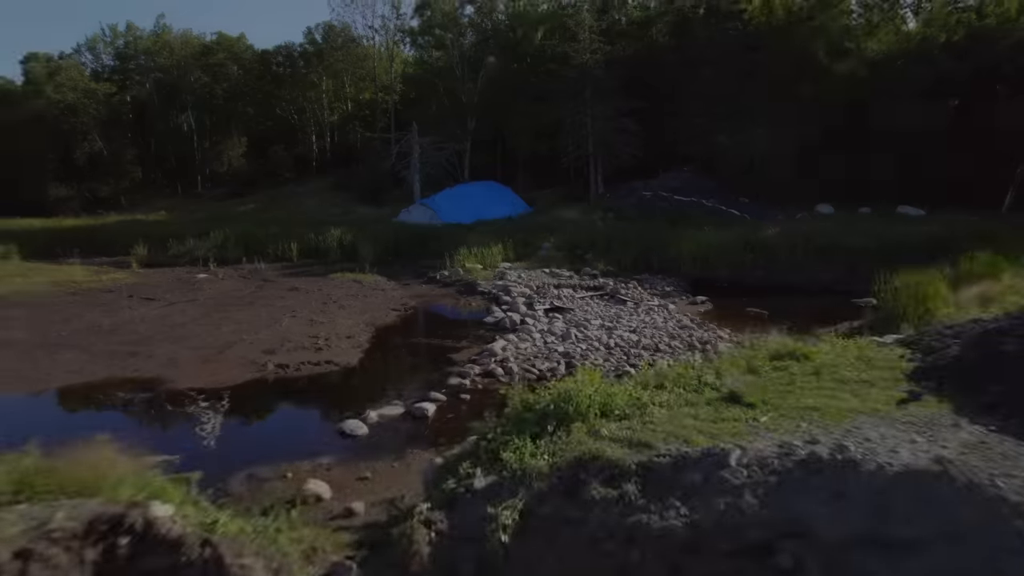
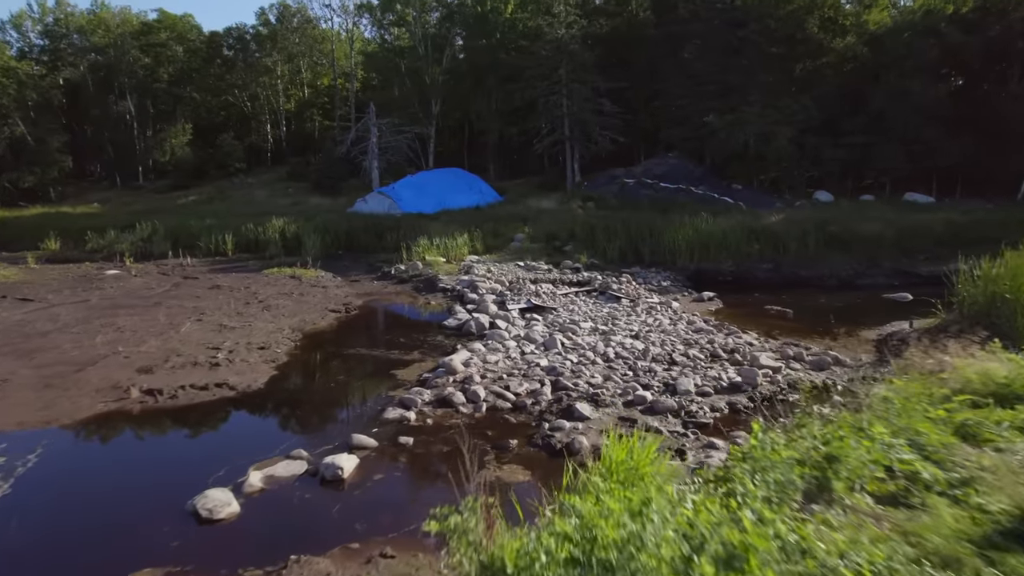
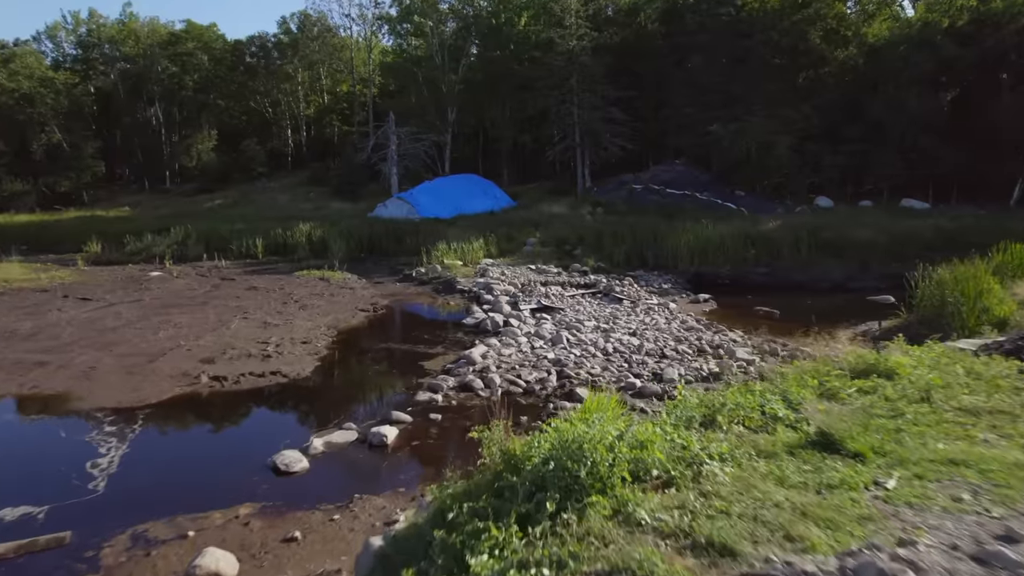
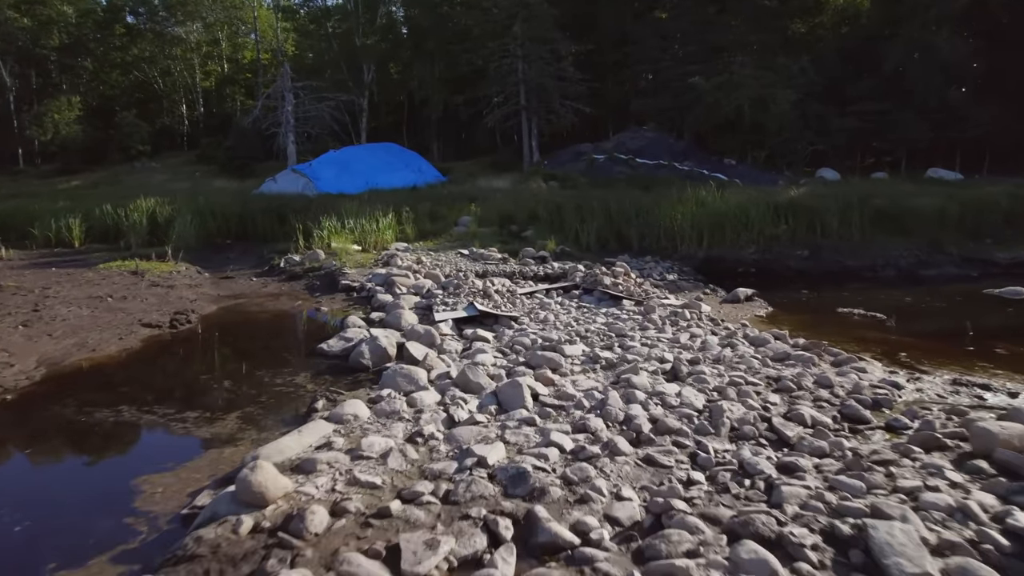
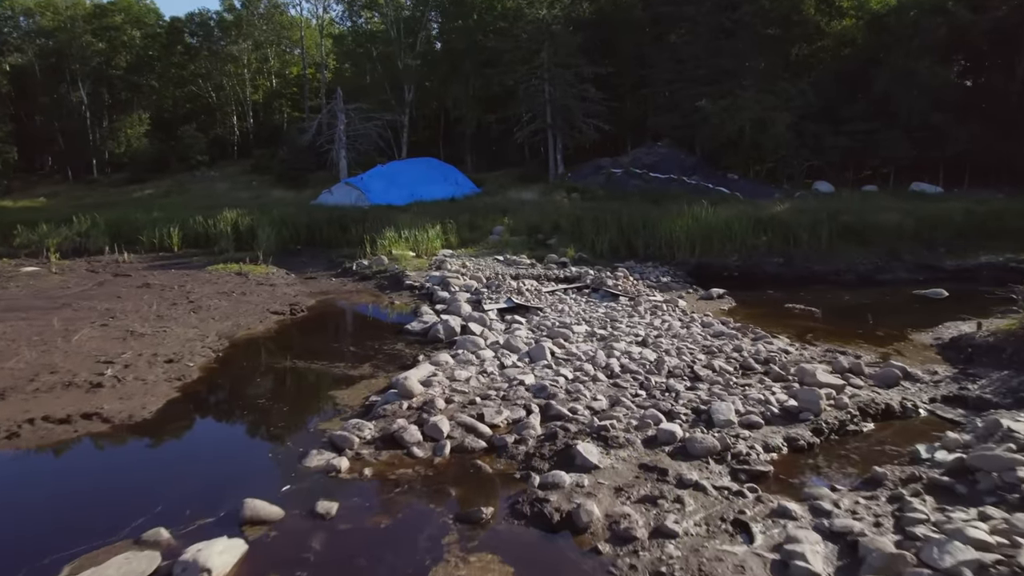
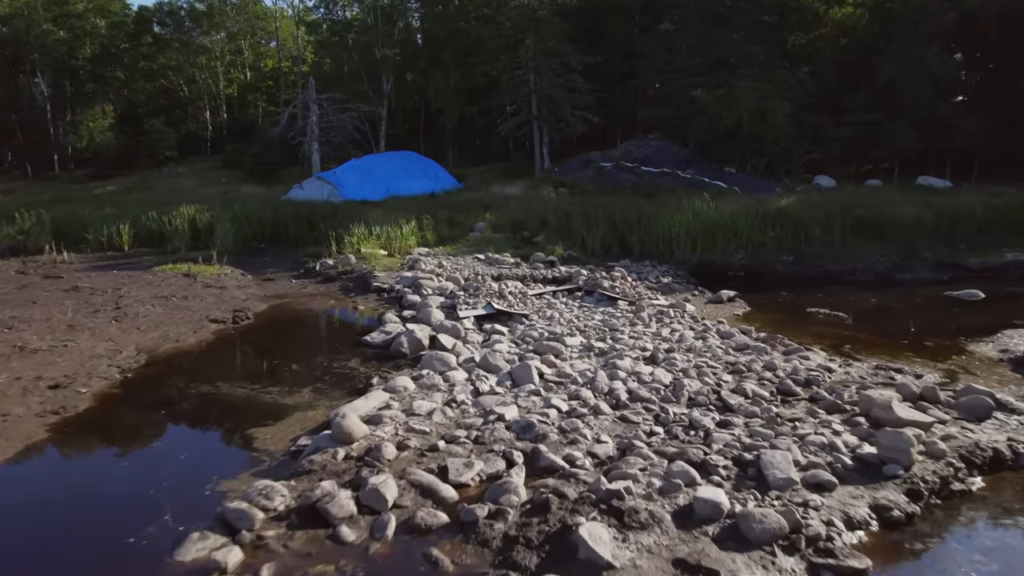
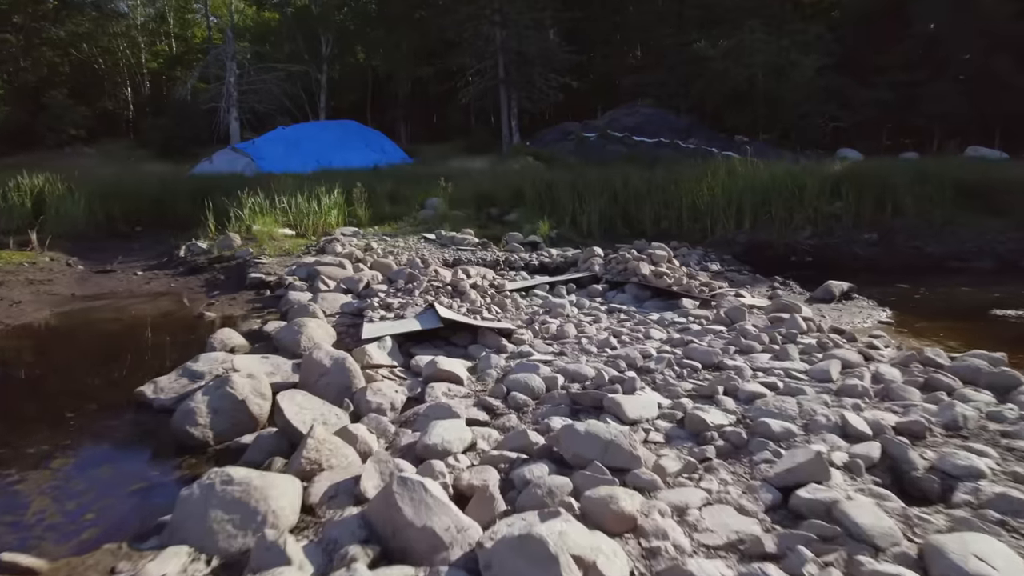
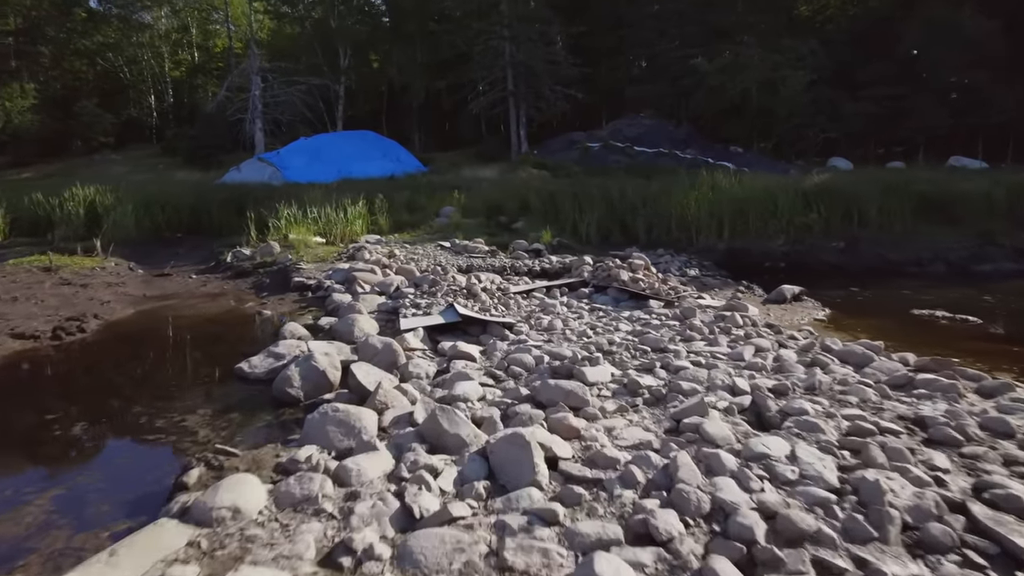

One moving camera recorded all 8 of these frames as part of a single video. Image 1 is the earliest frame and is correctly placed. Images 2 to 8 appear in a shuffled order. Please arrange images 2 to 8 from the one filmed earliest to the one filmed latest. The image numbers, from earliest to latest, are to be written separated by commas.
3, 2, 5, 6, 4, 8, 7
